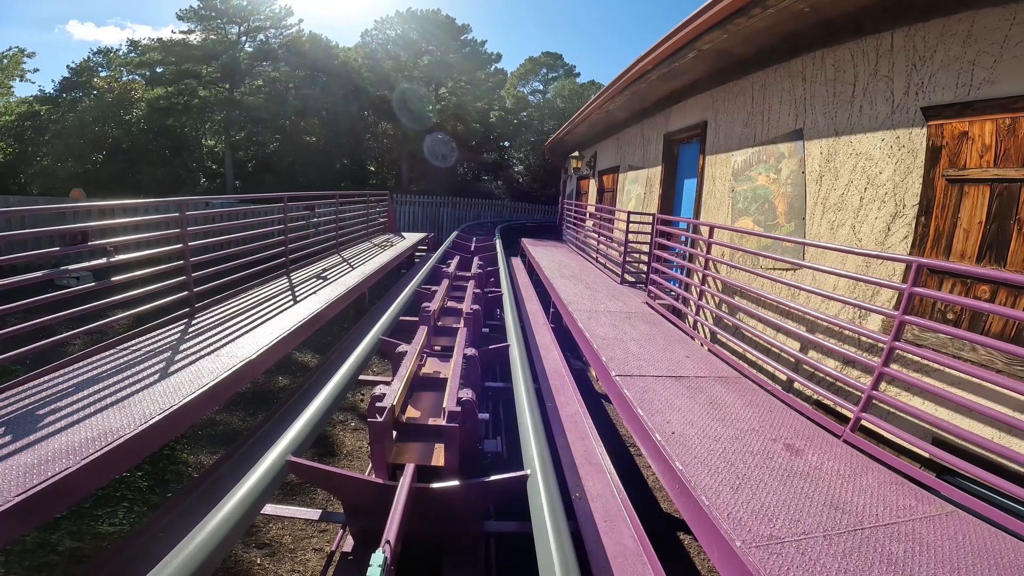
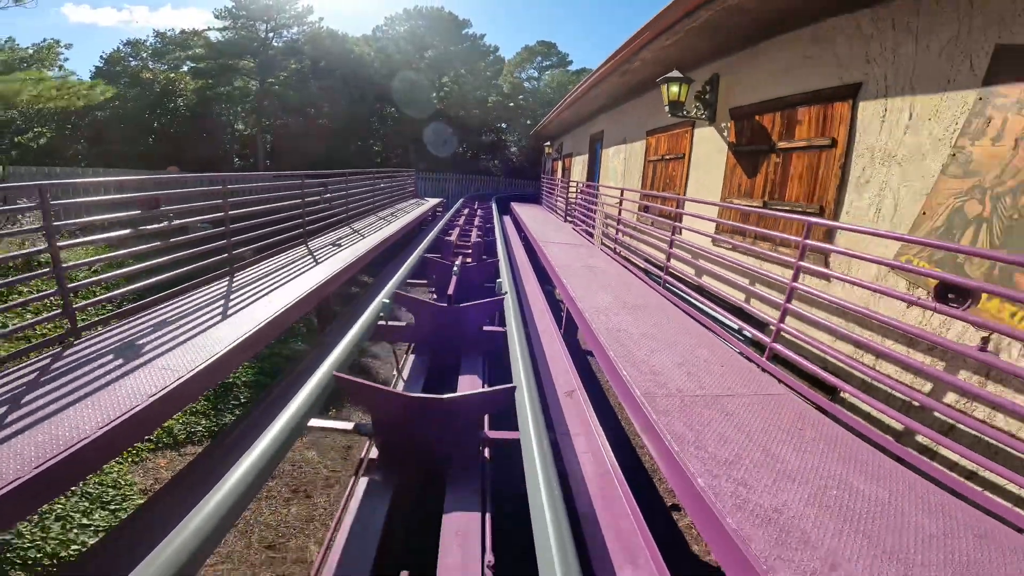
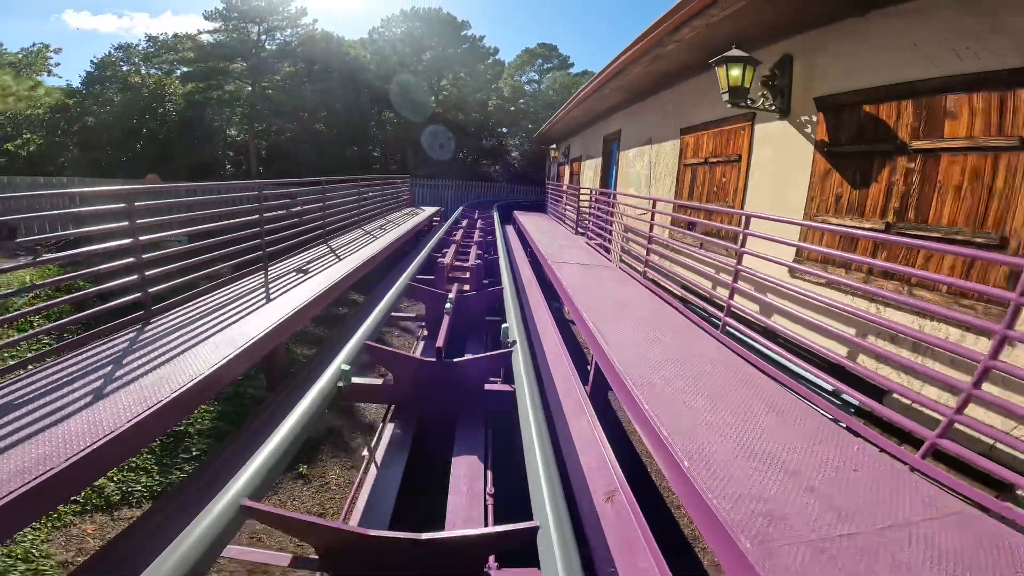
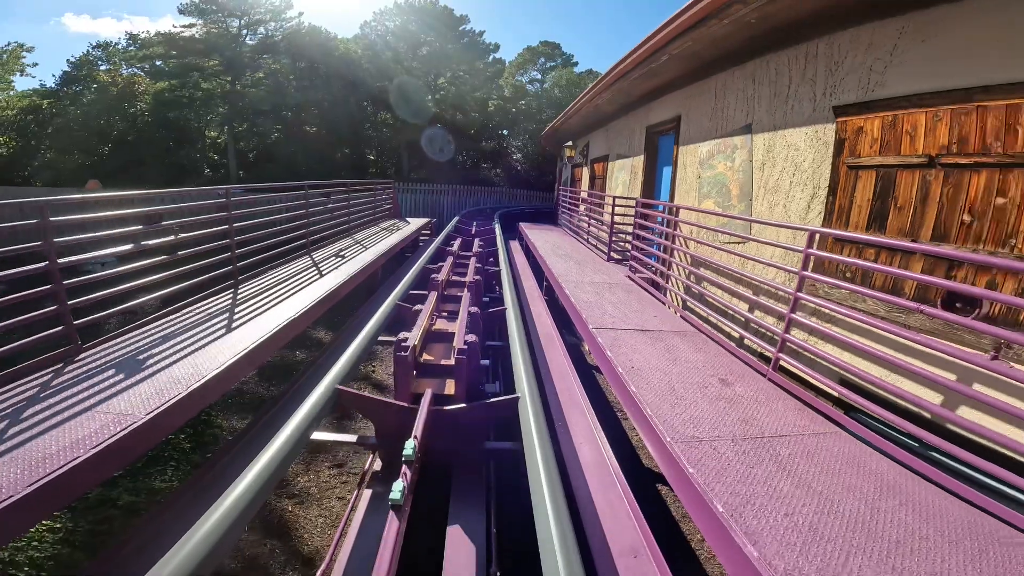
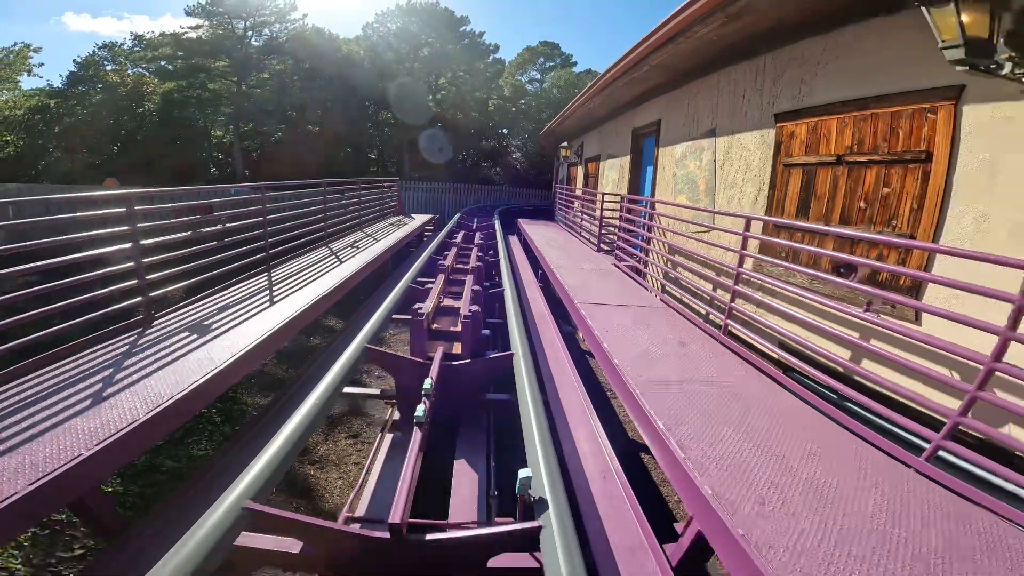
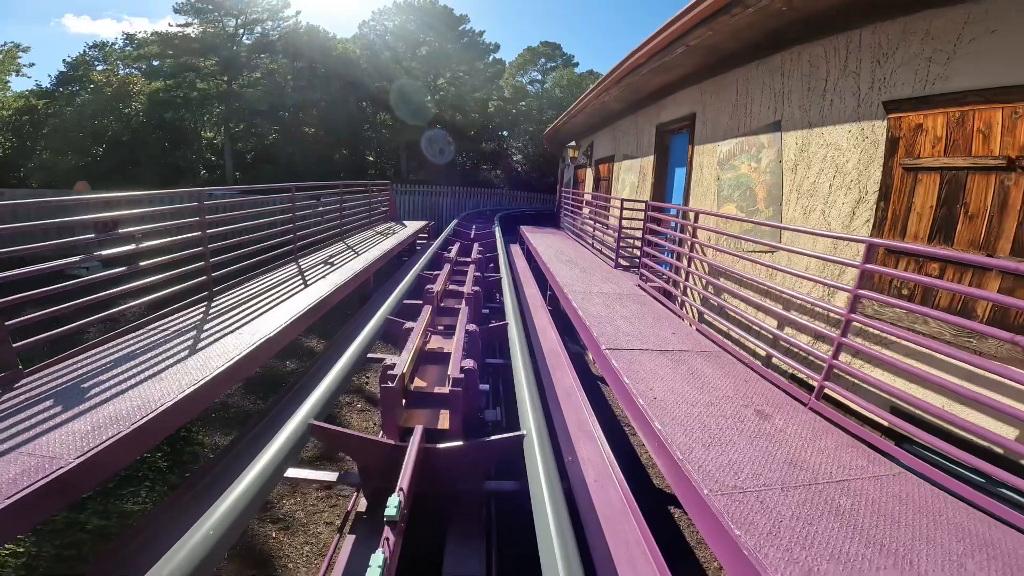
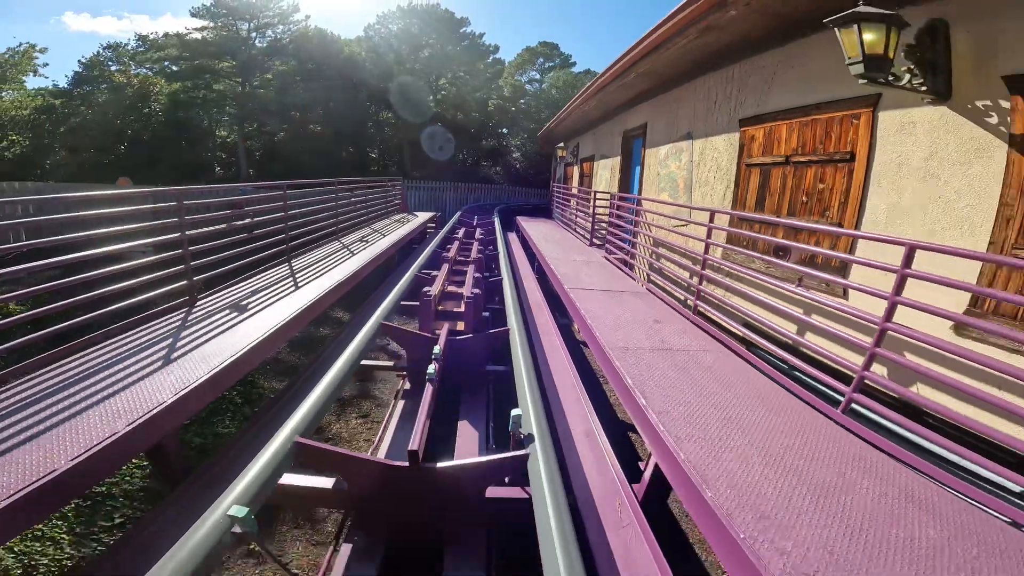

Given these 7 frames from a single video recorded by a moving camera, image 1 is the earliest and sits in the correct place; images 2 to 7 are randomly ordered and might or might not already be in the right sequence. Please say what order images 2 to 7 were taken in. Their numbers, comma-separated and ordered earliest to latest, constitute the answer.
6, 4, 5, 7, 3, 2
